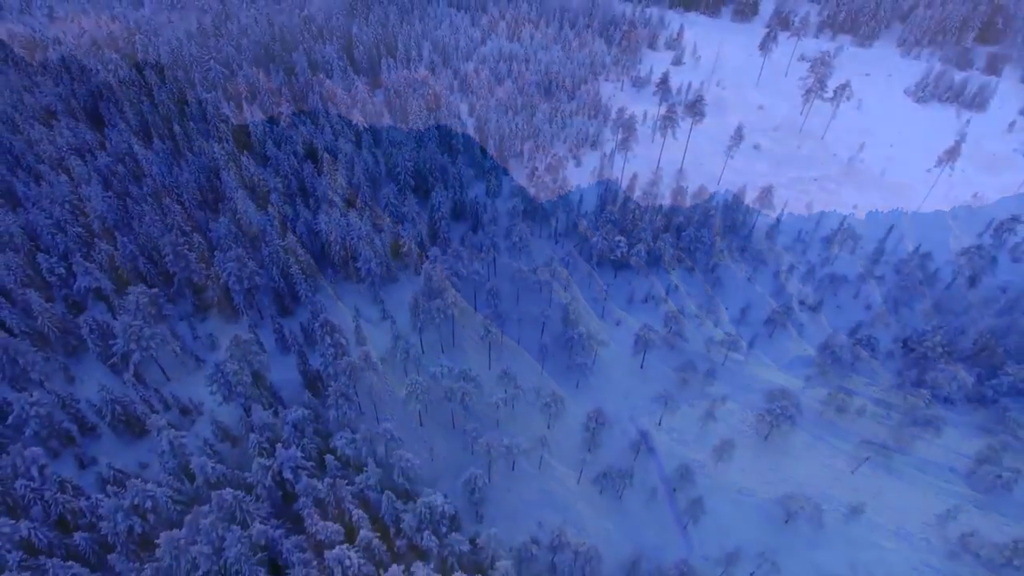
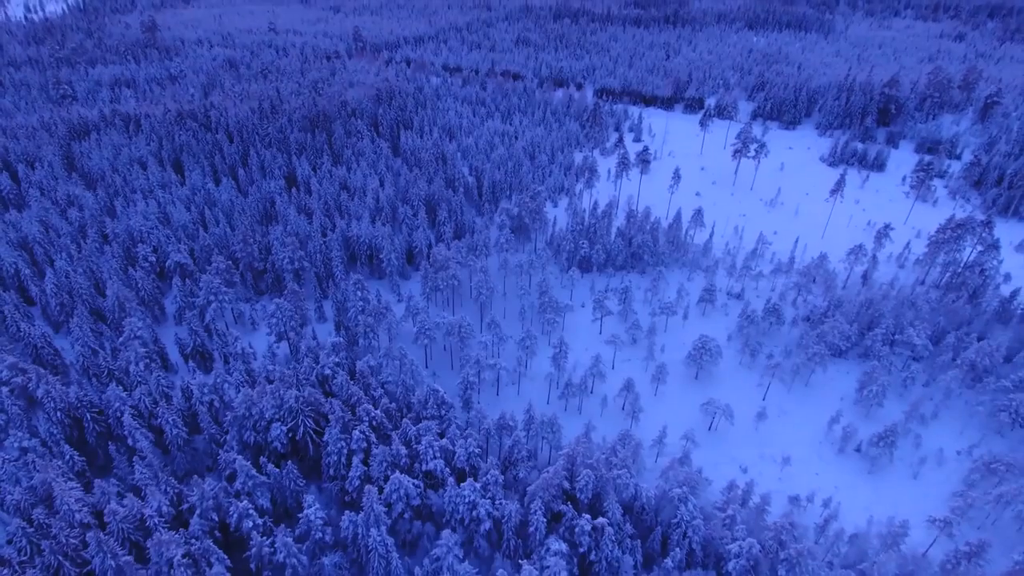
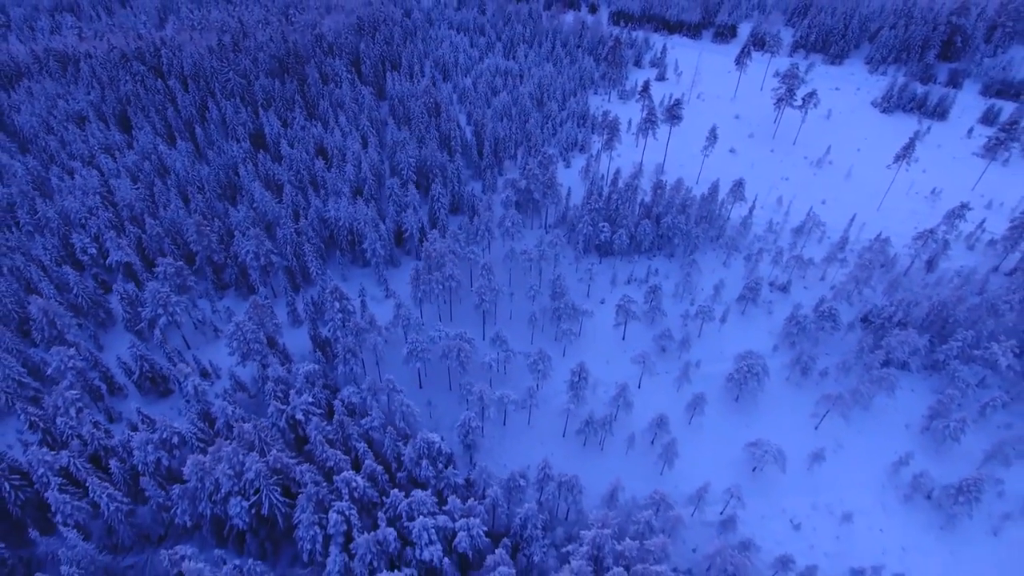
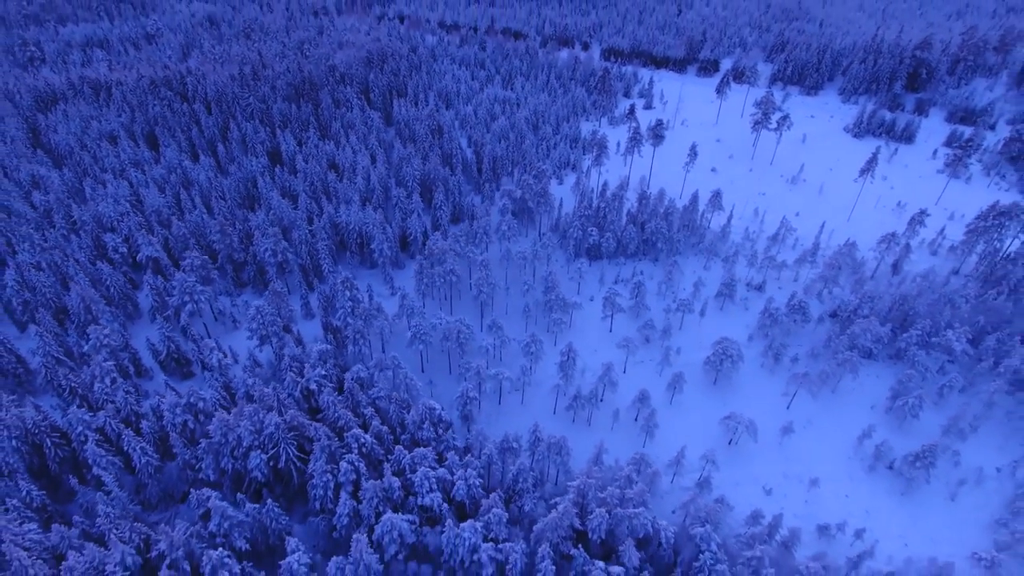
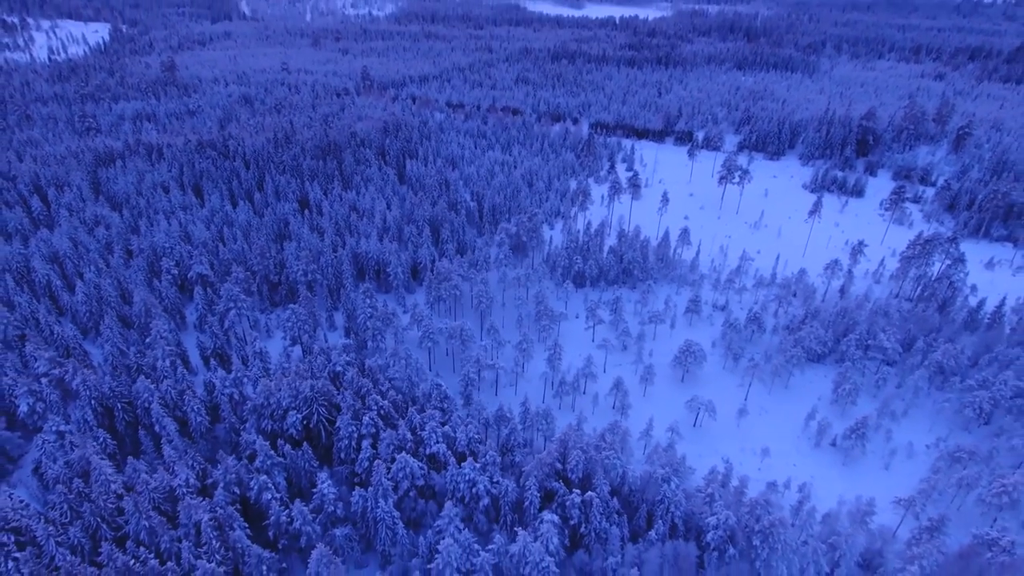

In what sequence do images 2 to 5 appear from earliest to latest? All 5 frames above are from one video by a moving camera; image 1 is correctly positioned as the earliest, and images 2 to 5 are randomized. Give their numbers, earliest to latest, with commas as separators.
3, 4, 2, 5
